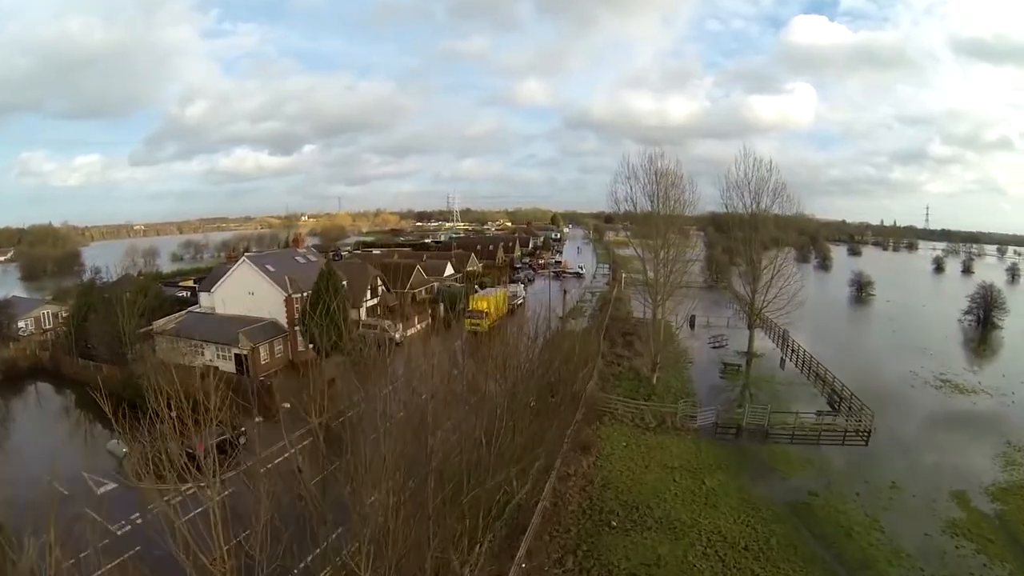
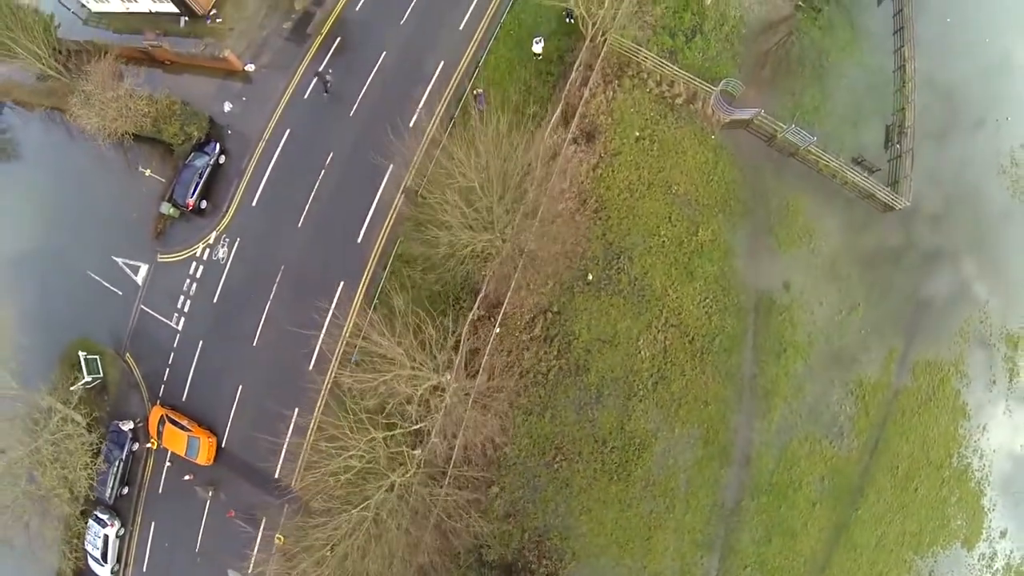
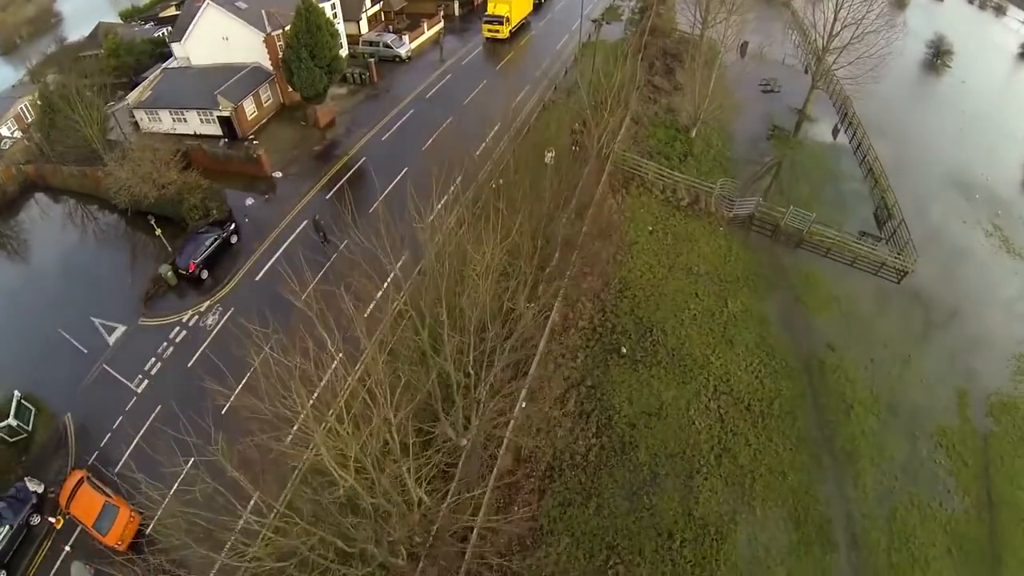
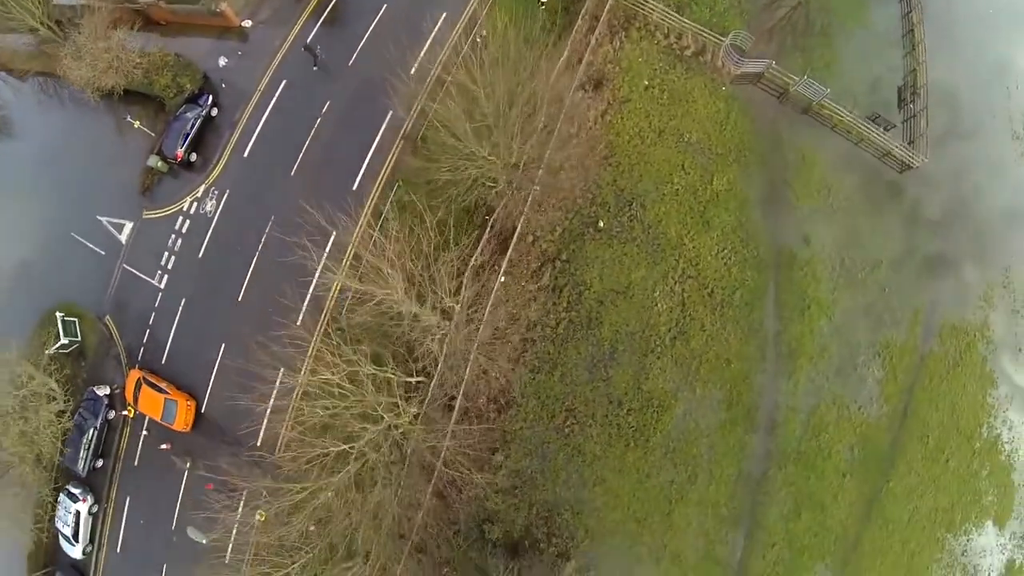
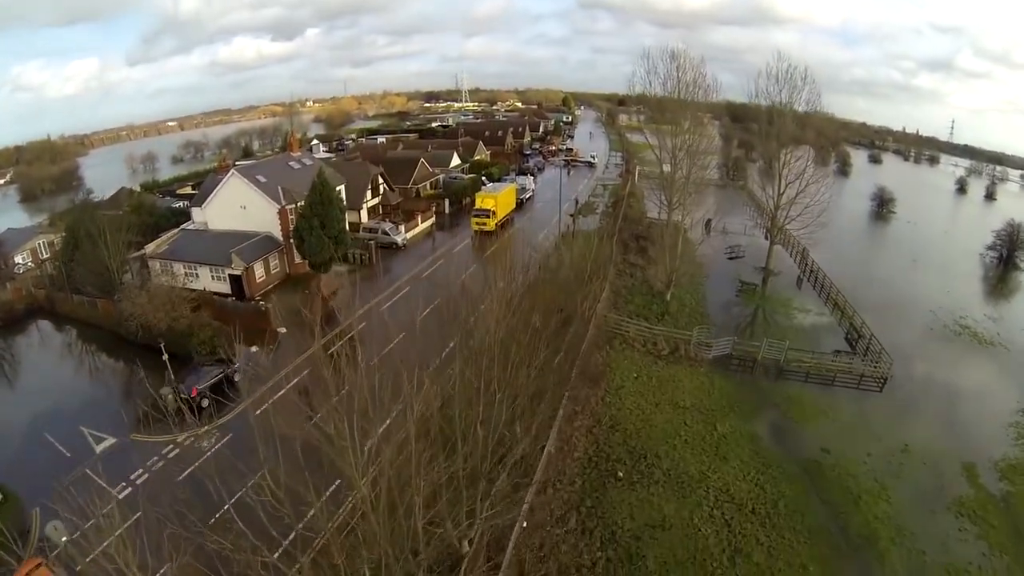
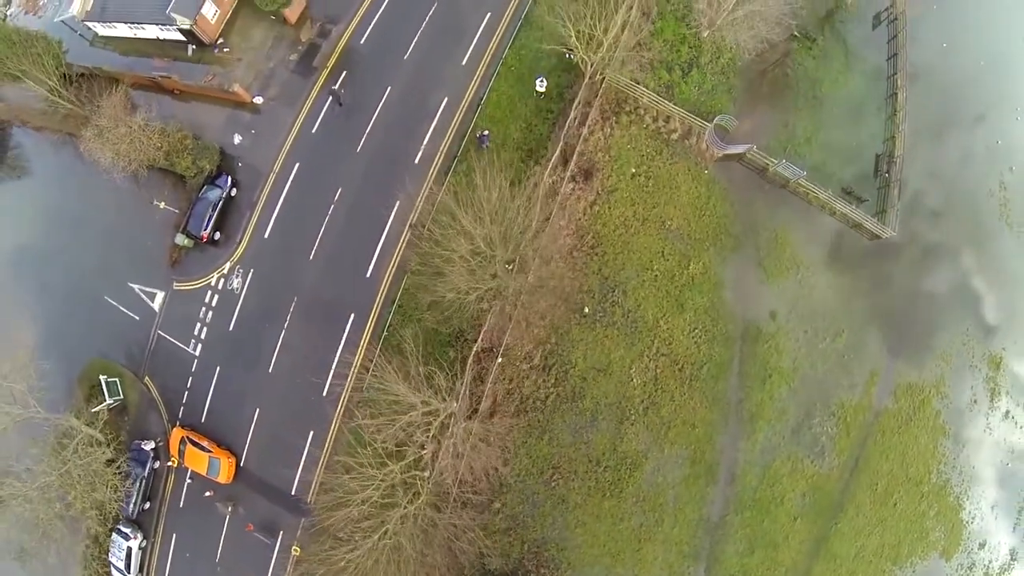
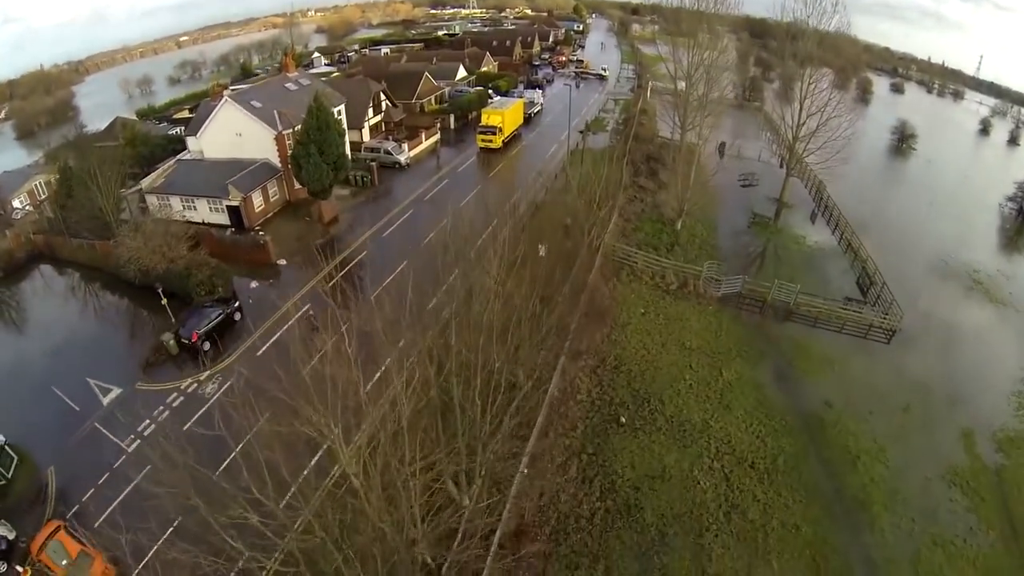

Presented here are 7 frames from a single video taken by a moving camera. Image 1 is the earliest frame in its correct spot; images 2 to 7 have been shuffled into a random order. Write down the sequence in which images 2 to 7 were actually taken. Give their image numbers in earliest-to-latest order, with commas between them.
5, 7, 3, 4, 2, 6
